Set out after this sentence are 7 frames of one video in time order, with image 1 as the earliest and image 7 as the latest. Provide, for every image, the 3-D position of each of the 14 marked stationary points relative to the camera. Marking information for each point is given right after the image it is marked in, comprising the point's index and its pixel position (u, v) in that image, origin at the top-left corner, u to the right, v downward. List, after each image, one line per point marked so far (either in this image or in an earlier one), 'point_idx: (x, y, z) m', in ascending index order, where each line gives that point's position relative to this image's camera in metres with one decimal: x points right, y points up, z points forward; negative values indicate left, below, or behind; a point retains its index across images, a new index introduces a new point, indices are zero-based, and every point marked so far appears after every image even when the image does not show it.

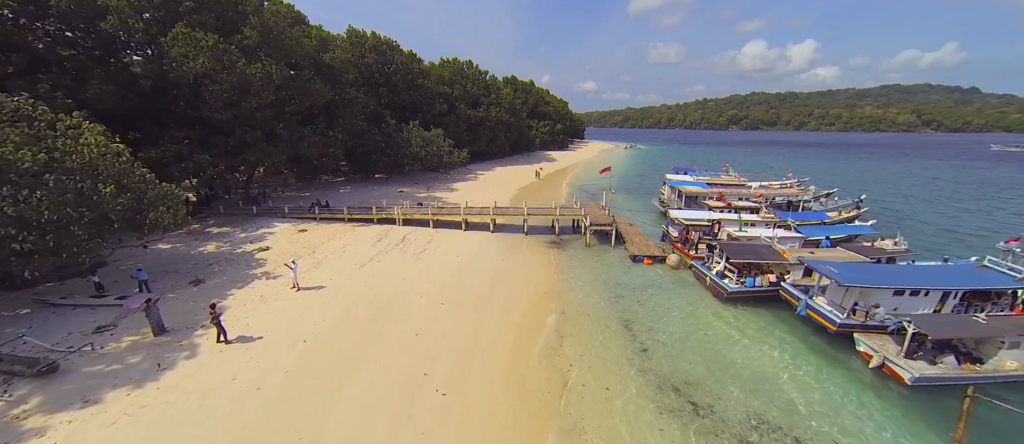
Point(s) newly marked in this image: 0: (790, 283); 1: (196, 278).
0: (+10.9, -2.4, +12.1) m
1: (-13.5, -2.4, +13.3) m
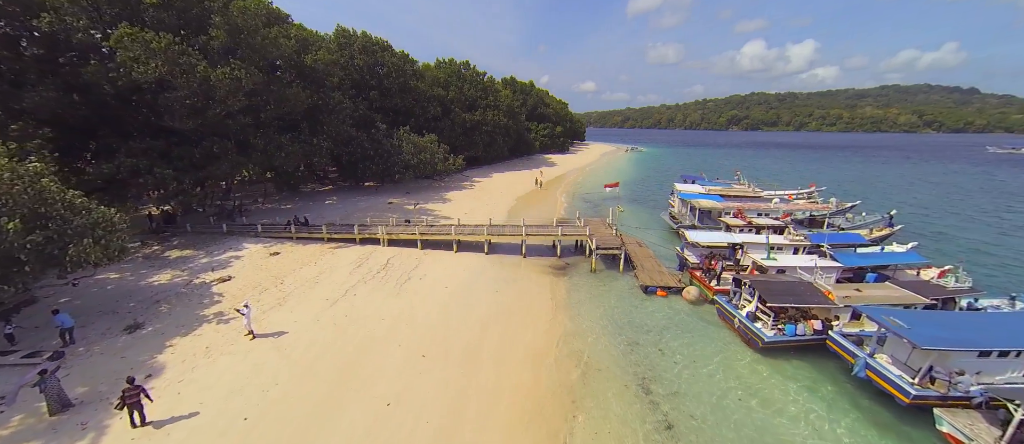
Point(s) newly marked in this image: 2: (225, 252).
0: (+10.7, -3.6, +10.2) m
1: (-13.7, -3.6, +11.2) m
2: (-16.0, -1.7, +17.3) m
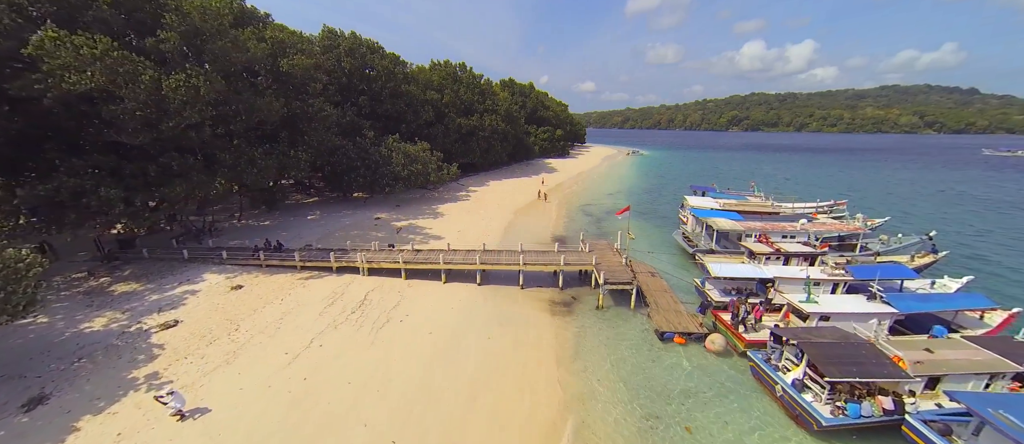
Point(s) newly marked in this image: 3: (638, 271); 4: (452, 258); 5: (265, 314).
0: (+10.5, -5.0, +8.1) m
1: (-13.9, -5.0, +9.1) m
2: (-16.2, -3.1, +15.2) m
3: (+6.7, -2.6, +16.4) m
4: (-3.3, -1.9, +16.9) m
5: (-10.6, -3.9, +13.3) m
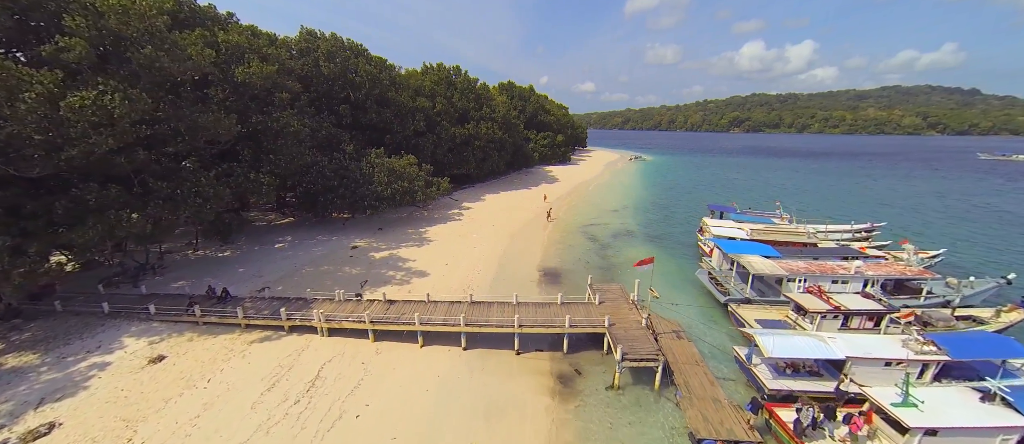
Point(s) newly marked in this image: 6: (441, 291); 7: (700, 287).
0: (+10.2, -7.1, +4.9) m
1: (-14.2, -7.1, +5.9) m
2: (-16.5, -5.2, +12.0) m
3: (+6.4, -4.7, +13.3) m
4: (-3.6, -4.0, +13.8) m
5: (-10.9, -6.0, +10.2) m
6: (-4.1, -4.0, +18.0) m
7: (+11.0, -3.7, +18.1) m
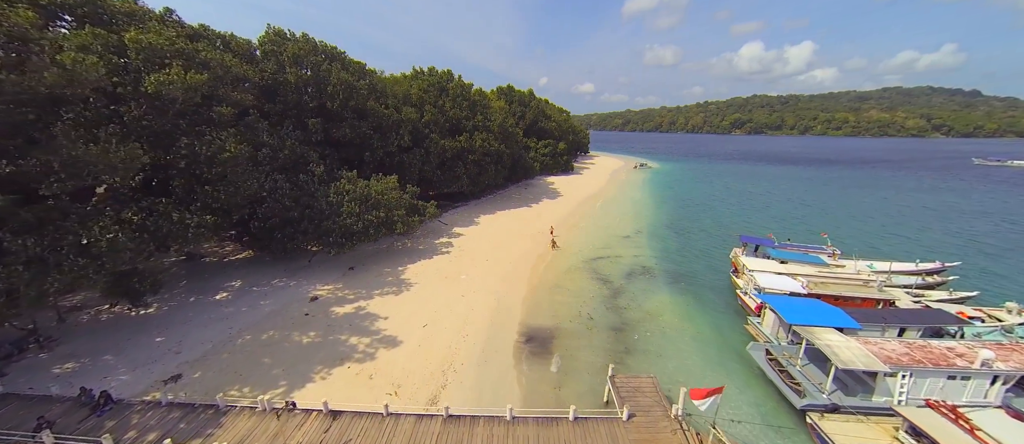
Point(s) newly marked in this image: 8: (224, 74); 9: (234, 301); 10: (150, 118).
0: (+10.0, -9.7, +0.7) m
1: (-14.4, -9.8, +1.7) m
2: (-16.7, -7.9, +7.7) m
3: (+6.2, -7.3, +9.0) m
4: (-3.8, -6.7, +9.5) m
5: (-11.1, -8.7, +5.9) m
6: (-4.3, -6.7, +13.8) m
7: (+10.8, -6.3, +13.9) m
8: (-17.6, +9.0, +19.0) m
9: (-16.4, -4.5, +18.4) m
10: (-17.8, +5.1, +15.3) m
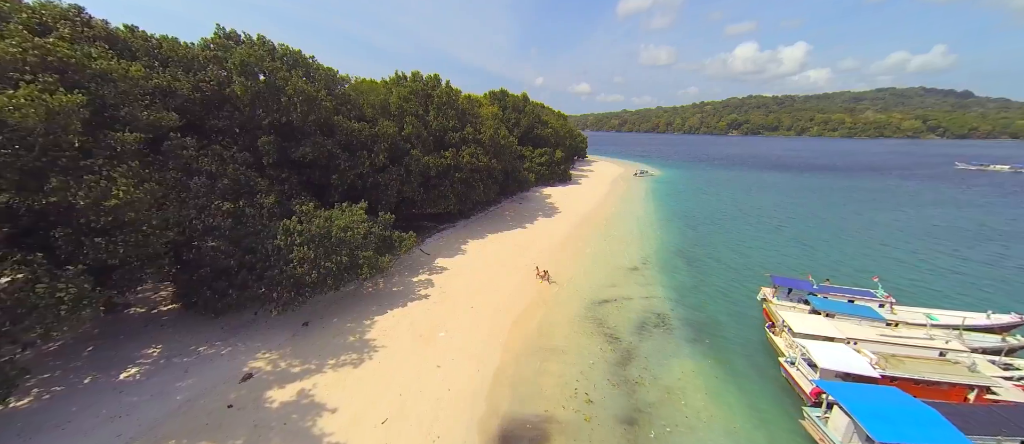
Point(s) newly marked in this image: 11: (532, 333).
0: (+9.6, -12.3, -3.1) m
1: (-14.8, -12.4, -2.4) m
2: (-17.1, -10.5, +3.7) m
3: (+5.8, -9.9, +5.2) m
4: (-4.2, -9.3, +5.6) m
5: (-11.5, -11.3, +1.9) m
6: (-4.8, -9.3, +9.8) m
7: (+10.3, -8.9, +10.1) m
8: (-18.2, +6.4, +14.9) m
9: (-17.0, -7.2, +14.4) m
10: (-18.4, +2.4, +11.3) m
11: (+1.2, -6.5, +18.6) m
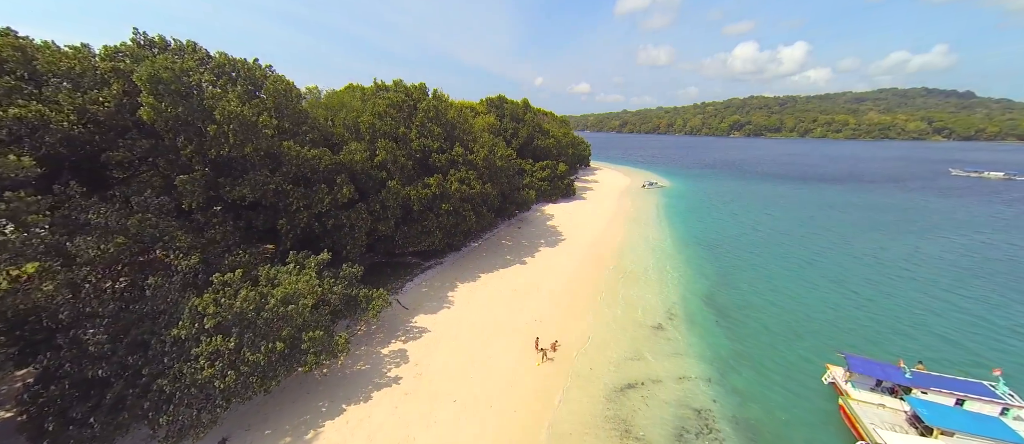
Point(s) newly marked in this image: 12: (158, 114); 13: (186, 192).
0: (+9.4, -15.7, -8.0) m
1: (-15.0, -15.9, -7.3) m
2: (-17.3, -13.9, -1.3) m
3: (+5.5, -13.3, +0.3) m
4: (-4.5, -12.7, +0.7) m
5: (-11.7, -14.7, -3.0) m
6: (-5.1, -12.7, +4.9) m
7: (+10.1, -12.3, +5.2) m
8: (-18.4, +3.0, +9.9) m
9: (-17.2, -10.6, +9.4) m
10: (-18.6, -1.0, +6.3) m
11: (+0.9, -9.9, +13.7) m
12: (-18.0, +5.5, +15.8) m
13: (-17.0, +1.6, +16.3) m
